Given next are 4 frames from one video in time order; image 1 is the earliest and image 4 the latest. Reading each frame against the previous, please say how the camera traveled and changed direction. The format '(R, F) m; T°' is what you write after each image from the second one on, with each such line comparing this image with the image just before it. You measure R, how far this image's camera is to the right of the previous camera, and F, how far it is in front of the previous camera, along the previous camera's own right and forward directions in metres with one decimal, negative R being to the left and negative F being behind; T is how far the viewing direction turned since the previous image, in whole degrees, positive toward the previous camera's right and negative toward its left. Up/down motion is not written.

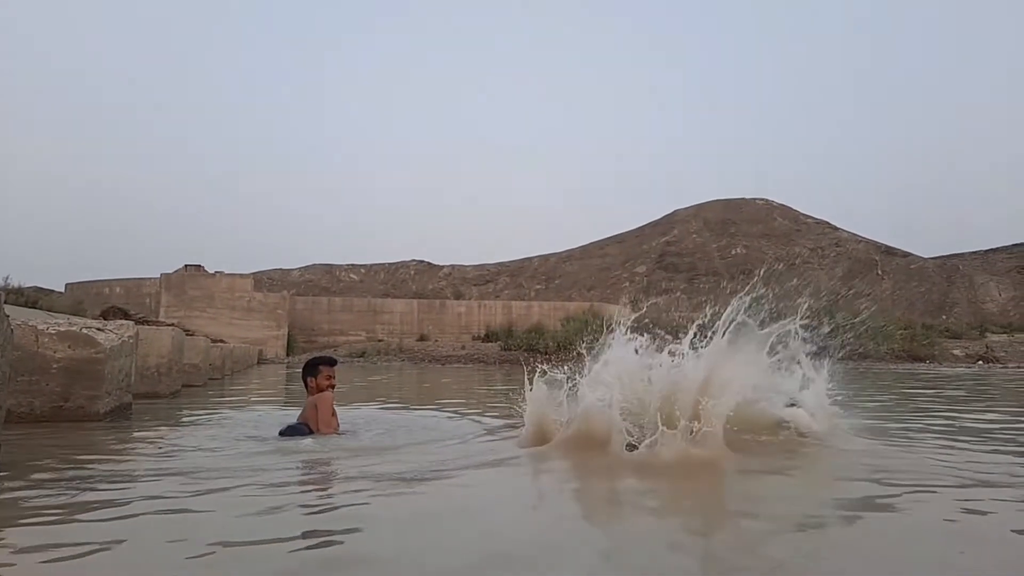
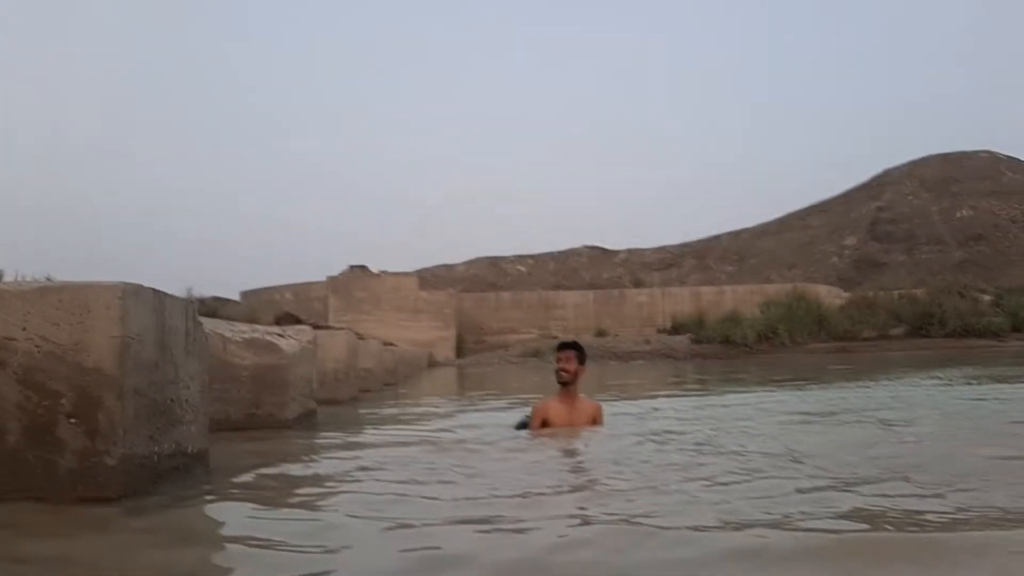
(+0.2, +1.9) m; -14°
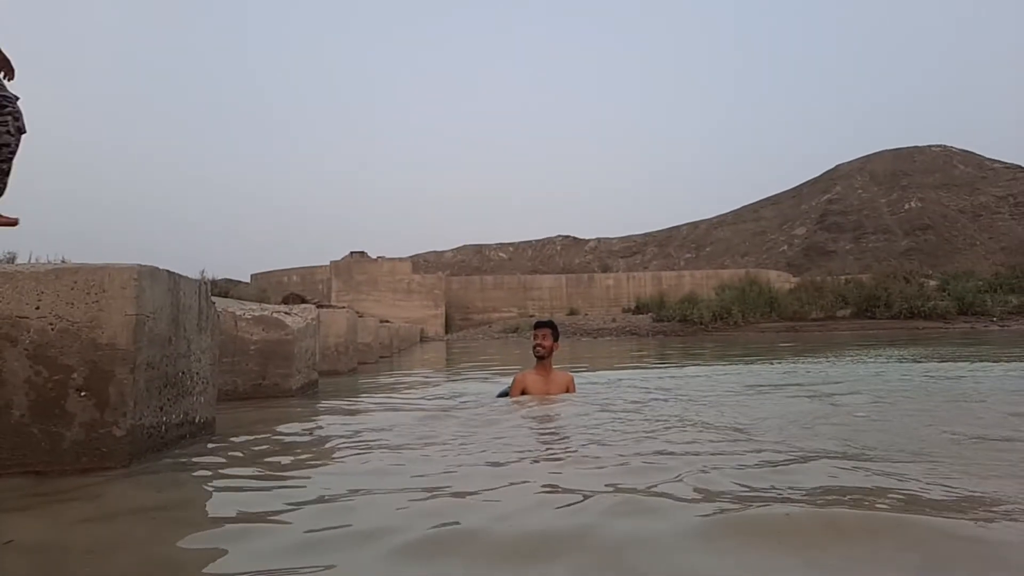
(+0.2, -1.9) m; +1°
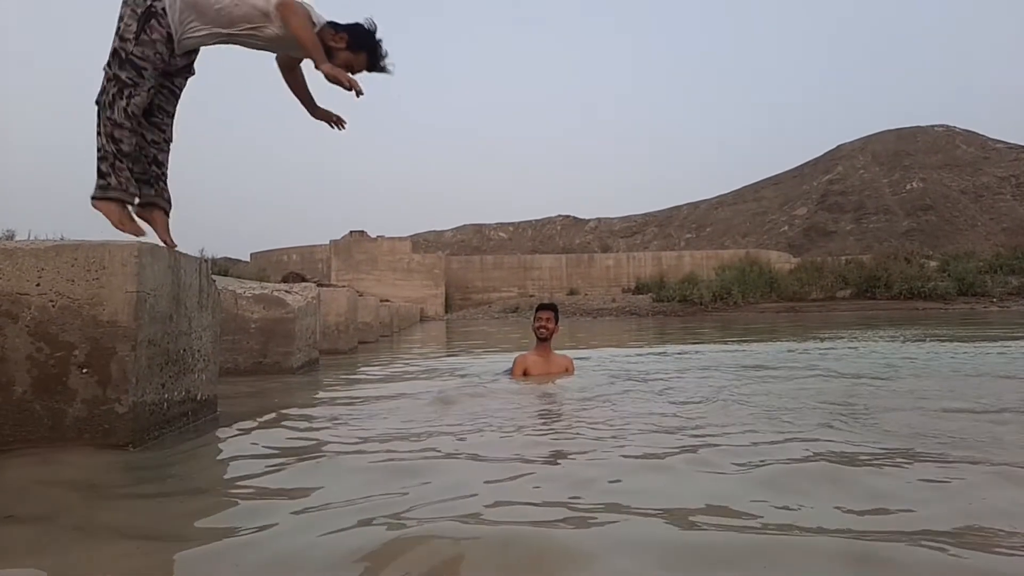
(0.0, 0.0) m; 0°
